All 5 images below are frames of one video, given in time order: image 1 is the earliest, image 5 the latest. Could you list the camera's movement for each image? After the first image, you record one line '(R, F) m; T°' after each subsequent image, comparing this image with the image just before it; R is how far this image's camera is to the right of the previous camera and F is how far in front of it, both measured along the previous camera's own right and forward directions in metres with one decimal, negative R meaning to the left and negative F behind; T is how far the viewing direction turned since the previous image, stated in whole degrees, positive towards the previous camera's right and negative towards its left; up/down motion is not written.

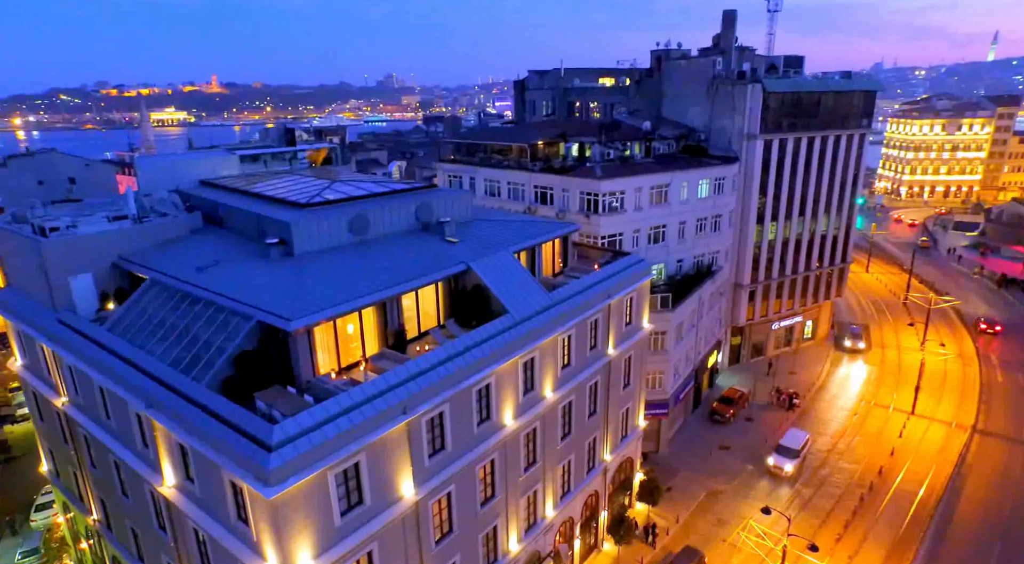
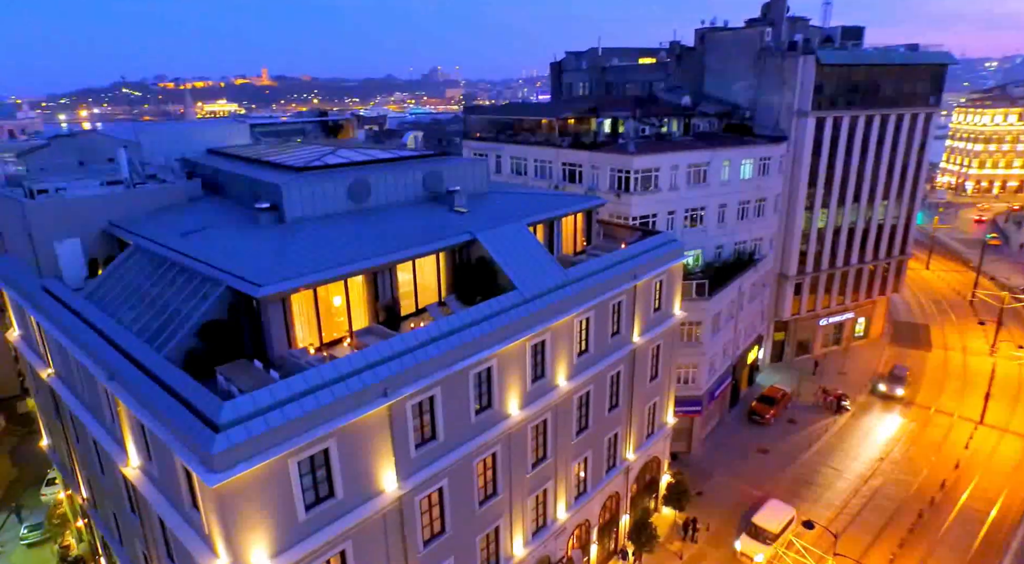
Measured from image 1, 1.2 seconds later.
(+1.2, +2.9) m; -4°
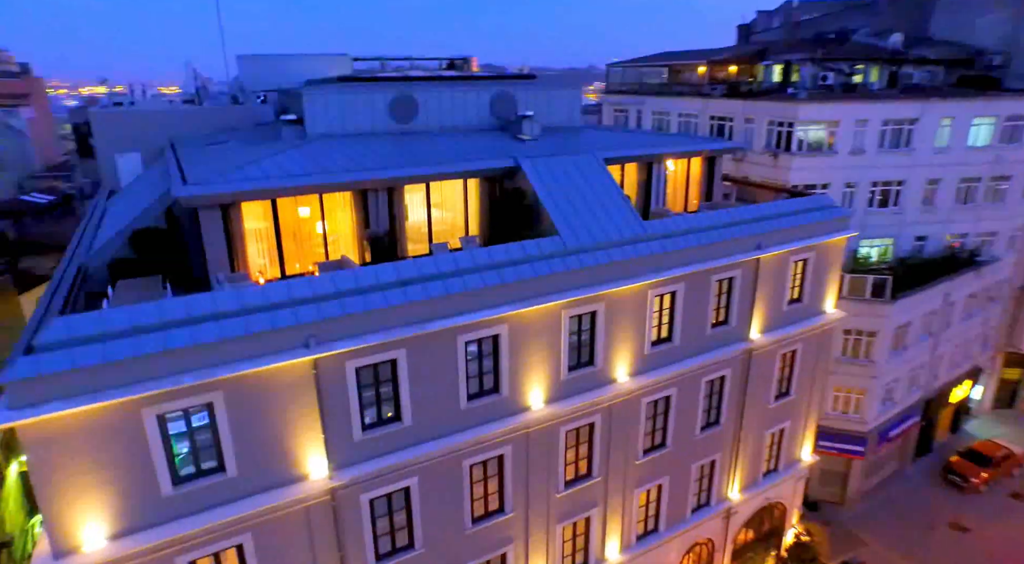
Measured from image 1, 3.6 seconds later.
(+4.0, +6.9) m; -17°
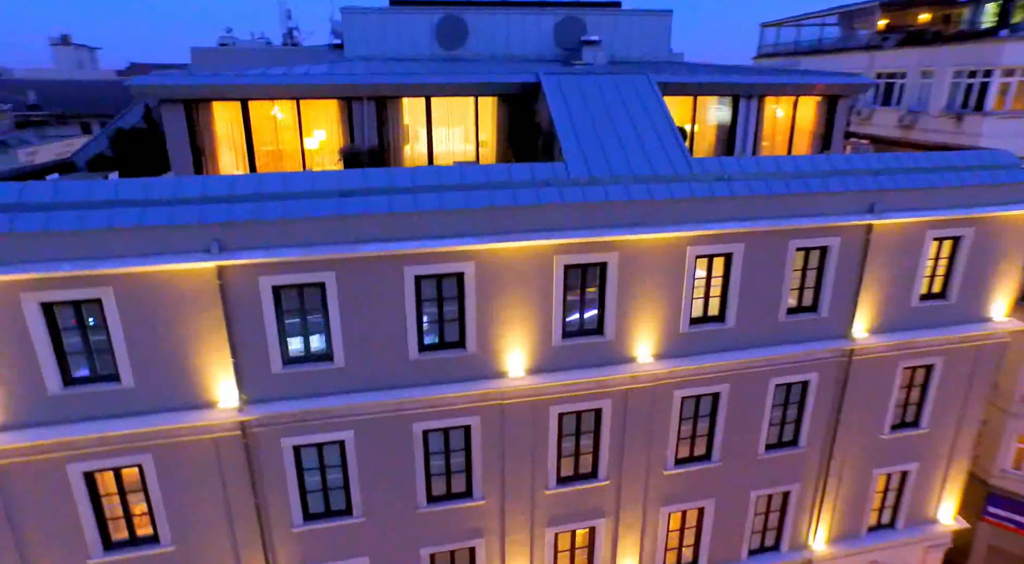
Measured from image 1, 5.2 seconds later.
(+4.3, +3.8) m; -17°
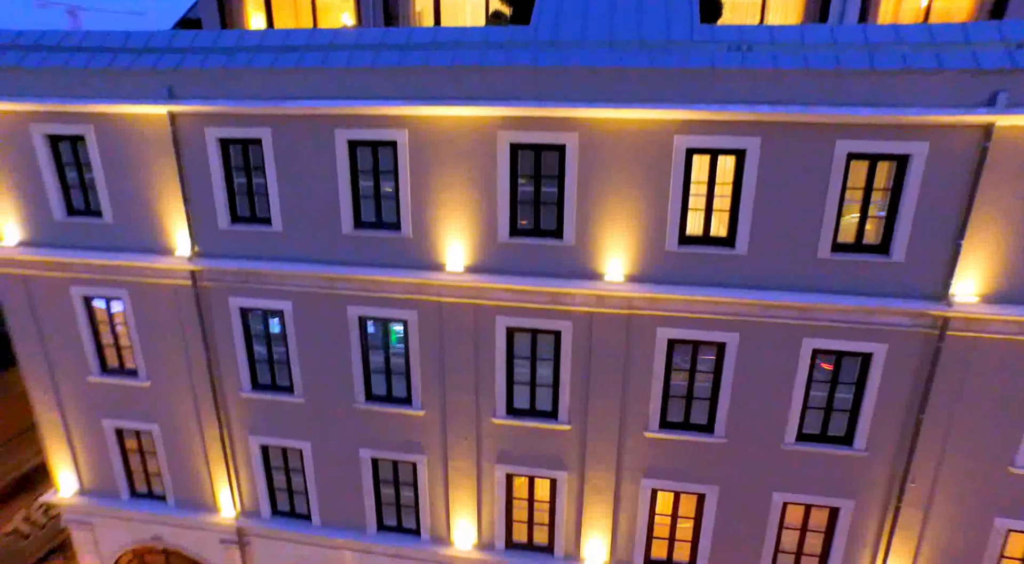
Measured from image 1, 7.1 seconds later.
(+5.7, +3.0) m; -23°
